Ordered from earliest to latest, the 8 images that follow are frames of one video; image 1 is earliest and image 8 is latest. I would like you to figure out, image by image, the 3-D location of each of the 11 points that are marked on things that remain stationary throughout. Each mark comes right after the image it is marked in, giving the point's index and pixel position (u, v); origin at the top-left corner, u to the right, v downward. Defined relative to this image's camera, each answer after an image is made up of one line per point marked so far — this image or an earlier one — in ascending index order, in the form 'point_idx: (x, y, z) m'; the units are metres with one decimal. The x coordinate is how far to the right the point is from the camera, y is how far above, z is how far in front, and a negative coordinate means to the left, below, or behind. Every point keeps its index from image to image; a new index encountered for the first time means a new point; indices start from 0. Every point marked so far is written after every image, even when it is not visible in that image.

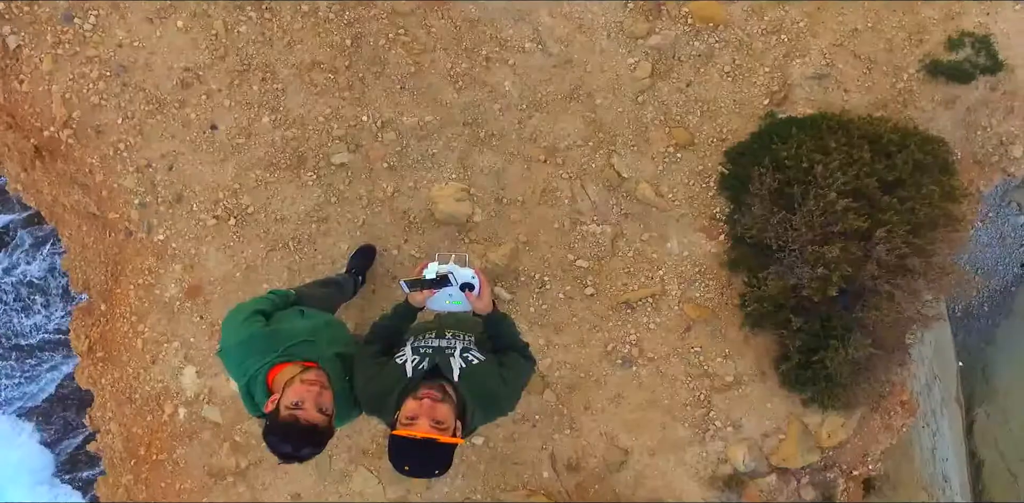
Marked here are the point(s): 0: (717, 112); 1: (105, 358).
0: (+1.2, +0.8, +3.3) m
1: (-2.3, -0.6, +3.3) m
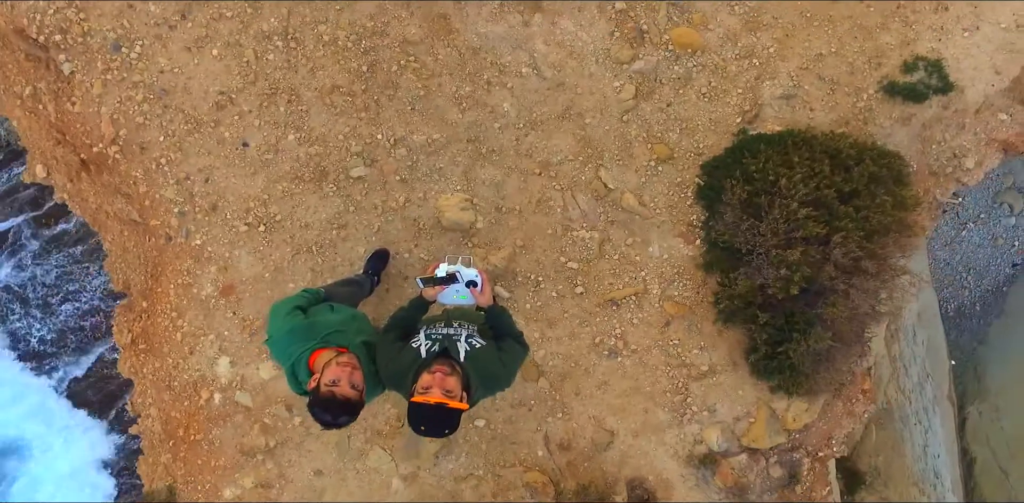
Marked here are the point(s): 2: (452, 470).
0: (+1.2, +0.8, +3.6) m
1: (-2.3, -0.6, +3.7) m
2: (-0.4, -1.3, +3.5) m
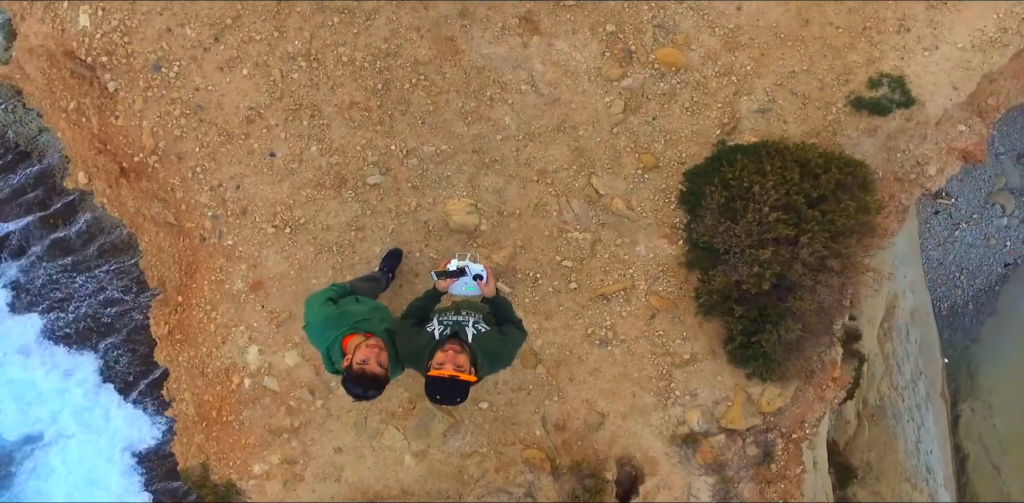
0: (+1.2, +0.8, +4.0) m
1: (-2.3, -0.6, +4.0) m
2: (-0.4, -1.3, +3.8) m
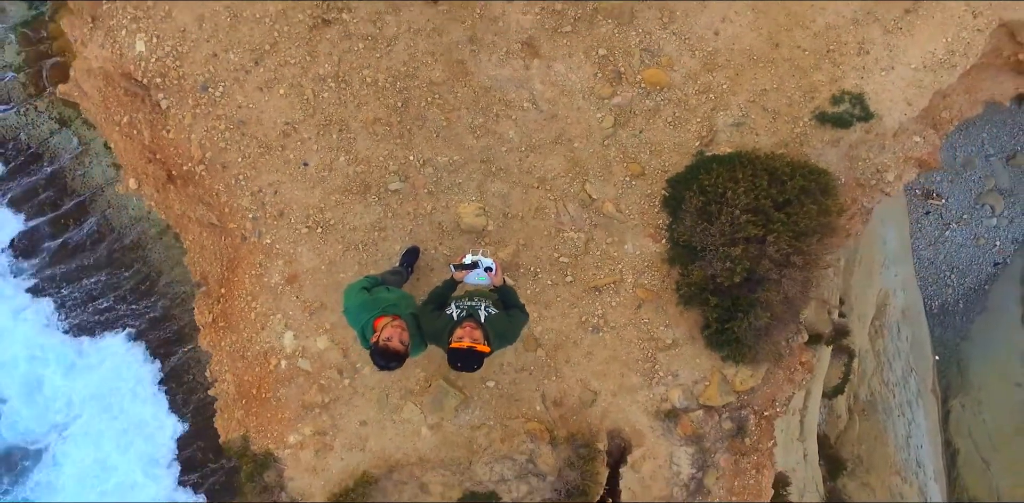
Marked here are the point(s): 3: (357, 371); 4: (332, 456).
0: (+1.2, +0.8, +4.5) m
1: (-2.3, -0.6, +4.6) m
2: (-0.3, -1.3, +4.4) m
3: (-1.2, -0.9, +4.3) m
4: (-1.4, -1.6, +4.4) m
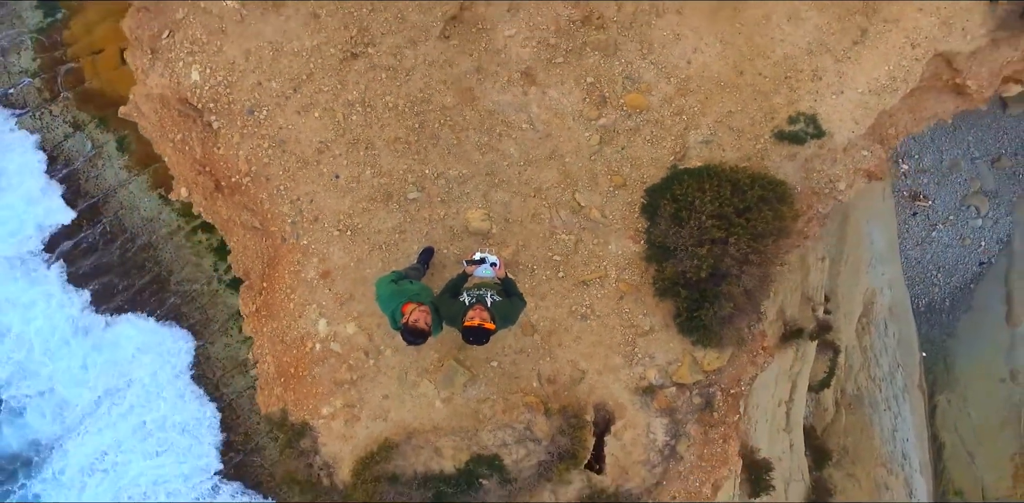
0: (+1.2, +0.8, +5.3) m
1: (-2.3, -0.6, +5.3) m
2: (-0.3, -1.3, +5.1) m
3: (-1.2, -0.9, +5.1) m
4: (-1.4, -1.6, +5.1) m
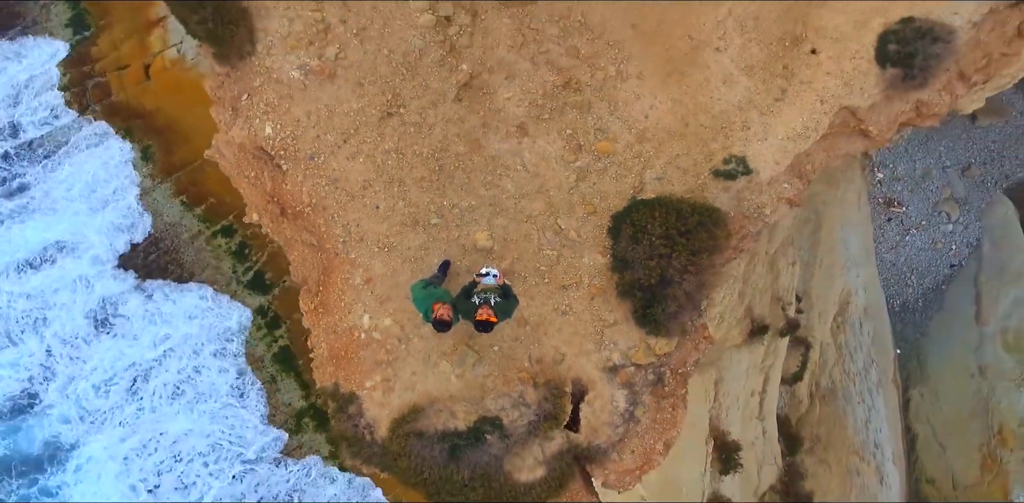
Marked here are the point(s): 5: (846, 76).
0: (+1.2, +0.7, +6.9) m
1: (-2.3, -0.7, +6.9) m
2: (-0.4, -1.4, +6.7) m
3: (-1.2, -1.0, +6.7) m
4: (-1.4, -1.7, +6.7) m
5: (+4.2, +2.2, +7.2) m
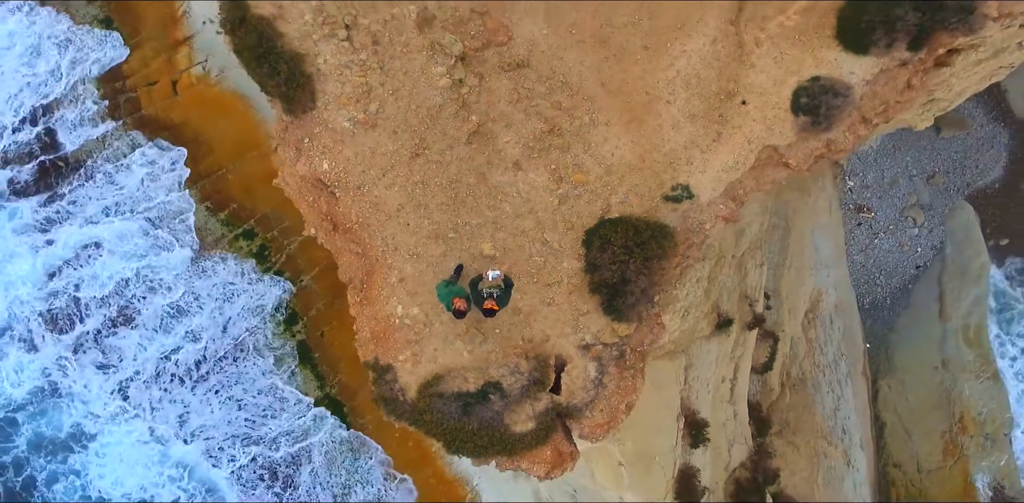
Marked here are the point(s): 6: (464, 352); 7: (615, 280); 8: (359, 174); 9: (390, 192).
0: (+1.1, +0.6, +9.1) m
1: (-2.4, -0.8, +9.1) m
2: (-0.4, -1.5, +8.9) m
3: (-1.2, -1.1, +8.9) m
4: (-1.4, -1.8, +8.9) m
5: (+4.2, +2.1, +9.4) m
6: (-0.8, -1.6, +8.9) m
7: (+1.6, -0.5, +8.7) m
8: (-2.5, +1.2, +8.9) m
9: (-2.0, +0.9, +8.9) m
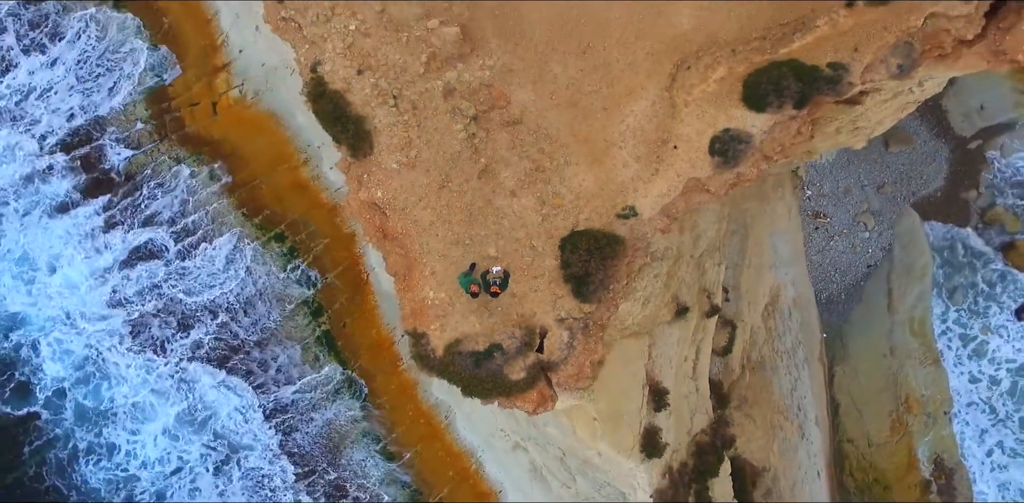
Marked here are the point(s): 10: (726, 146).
0: (+1.1, +0.5, +12.9) m
1: (-2.4, -0.9, +12.9) m
2: (-0.5, -1.6, +12.8) m
3: (-1.3, -1.2, +12.7) m
4: (-1.5, -1.8, +12.7) m
5: (+4.1, +2.1, +13.2) m
6: (-0.8, -1.6, +12.7) m
7: (+1.5, -0.5, +12.6) m
8: (-2.5, +1.2, +12.8) m
9: (-2.0, +0.9, +12.7) m
10: (+4.8, +2.4, +13.0) m
